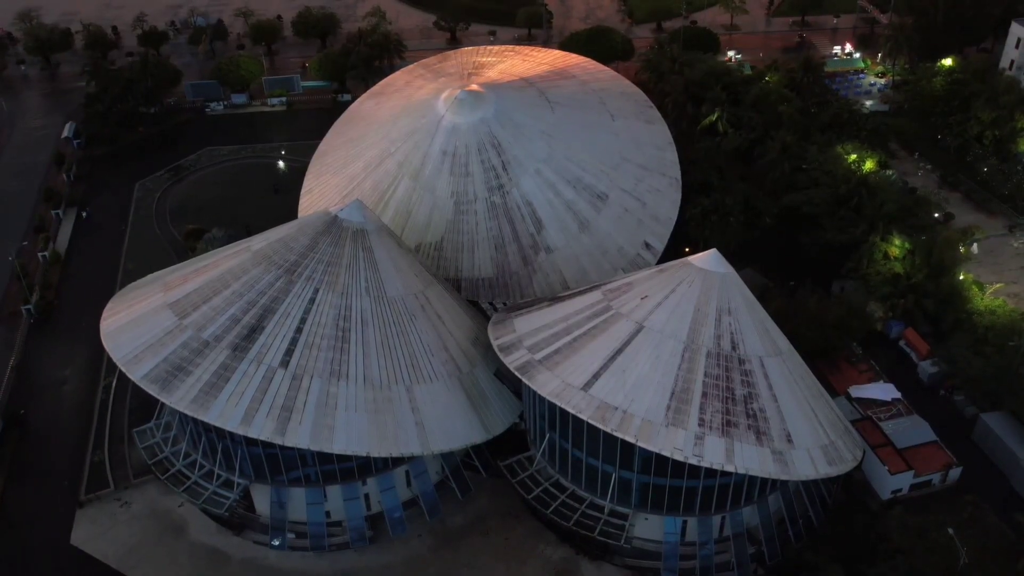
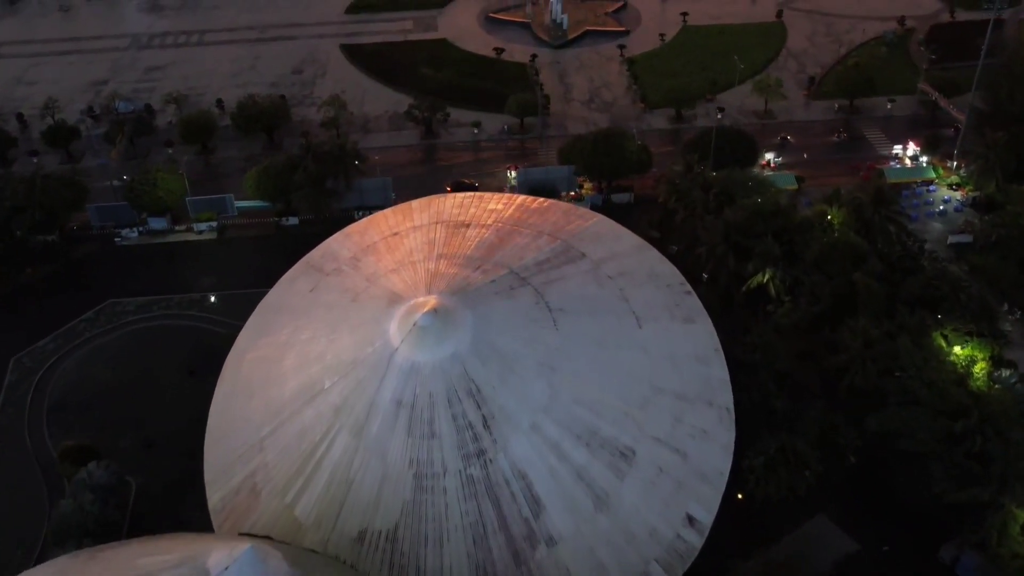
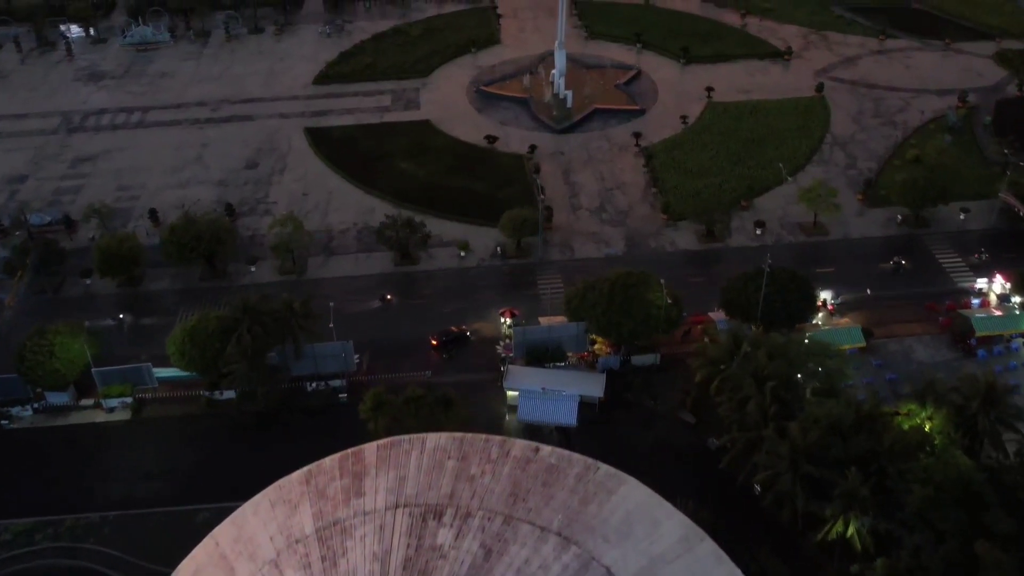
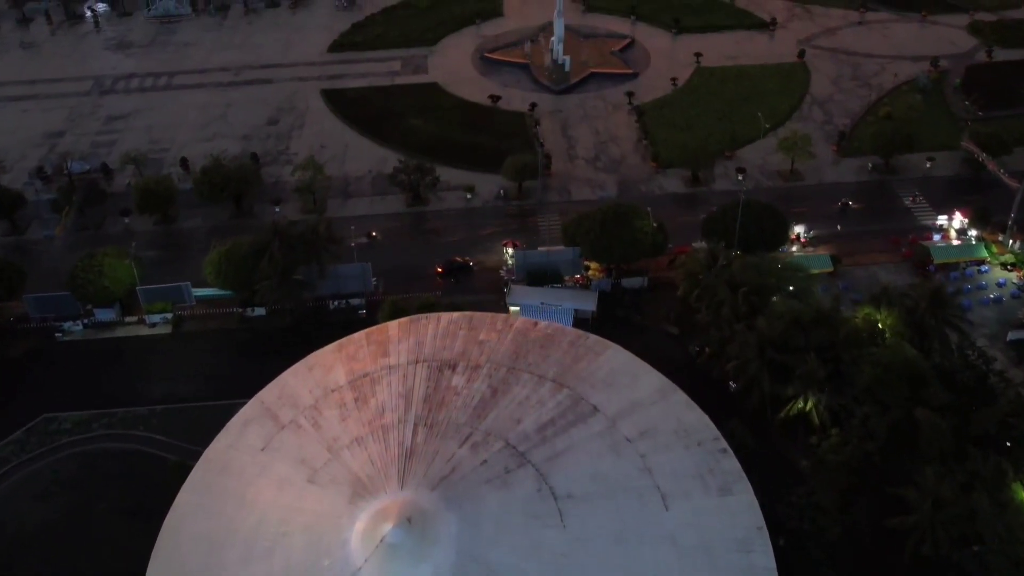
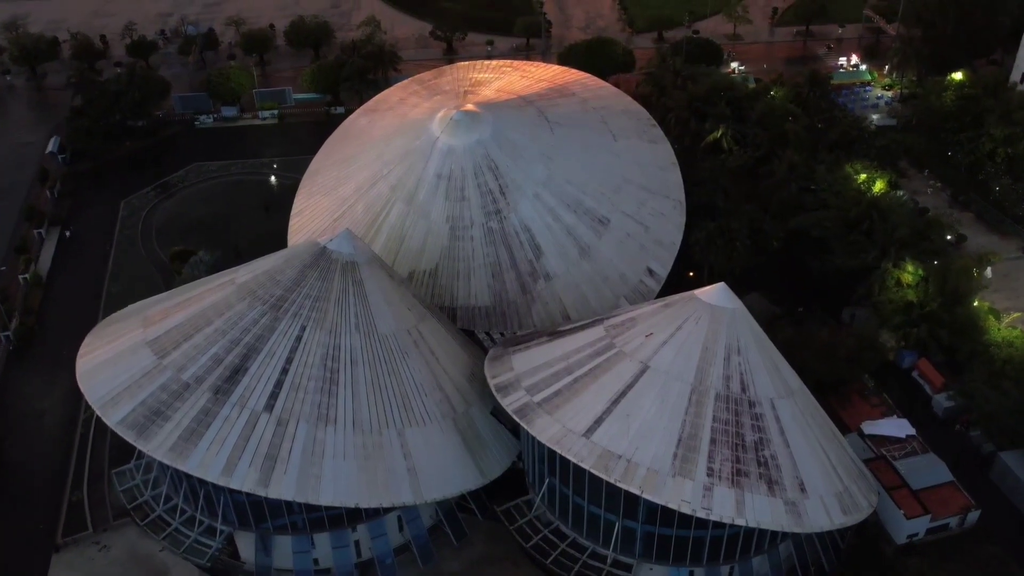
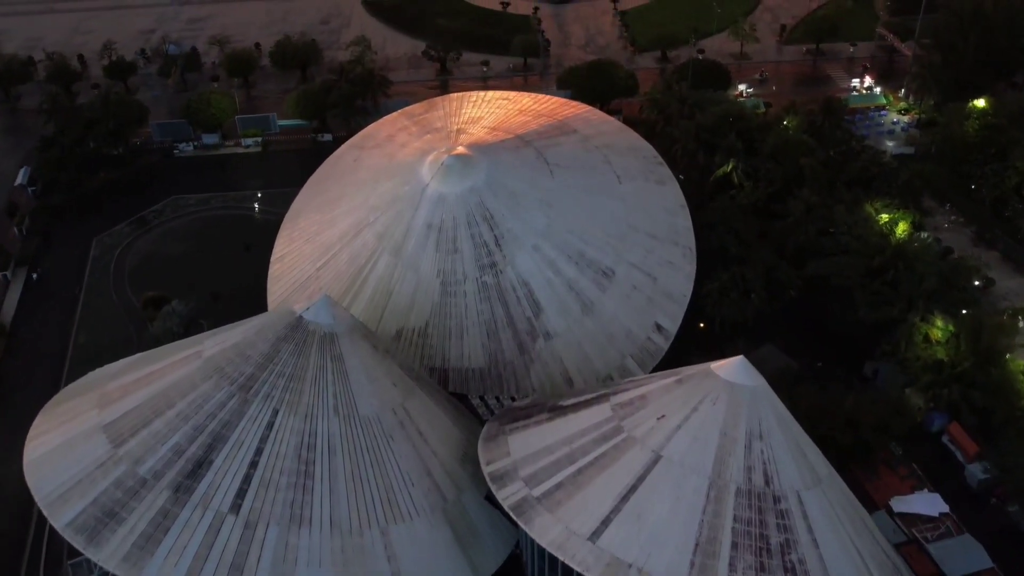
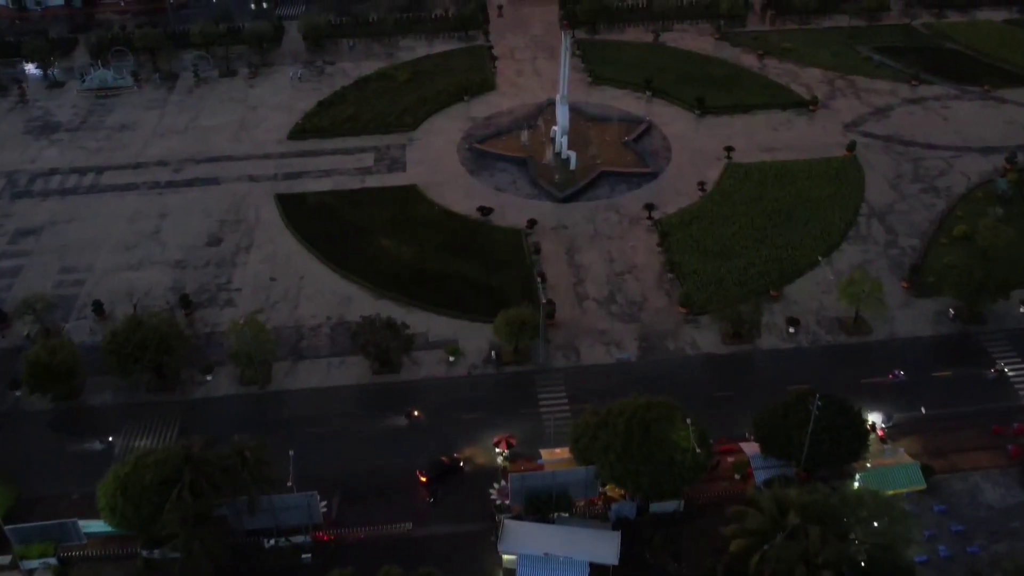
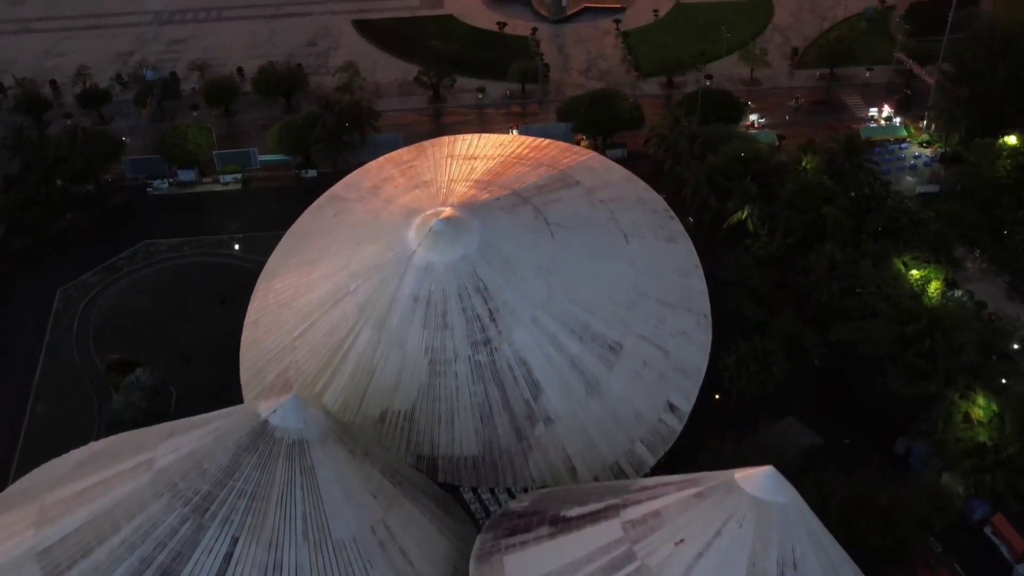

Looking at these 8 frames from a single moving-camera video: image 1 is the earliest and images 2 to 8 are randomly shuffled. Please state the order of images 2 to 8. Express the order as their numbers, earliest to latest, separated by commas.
5, 6, 8, 2, 4, 3, 7
